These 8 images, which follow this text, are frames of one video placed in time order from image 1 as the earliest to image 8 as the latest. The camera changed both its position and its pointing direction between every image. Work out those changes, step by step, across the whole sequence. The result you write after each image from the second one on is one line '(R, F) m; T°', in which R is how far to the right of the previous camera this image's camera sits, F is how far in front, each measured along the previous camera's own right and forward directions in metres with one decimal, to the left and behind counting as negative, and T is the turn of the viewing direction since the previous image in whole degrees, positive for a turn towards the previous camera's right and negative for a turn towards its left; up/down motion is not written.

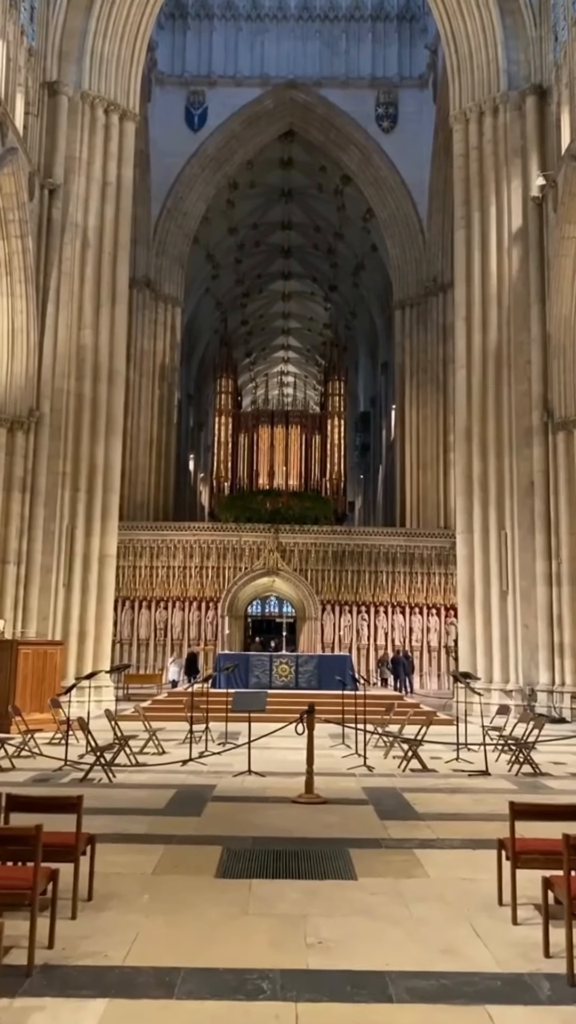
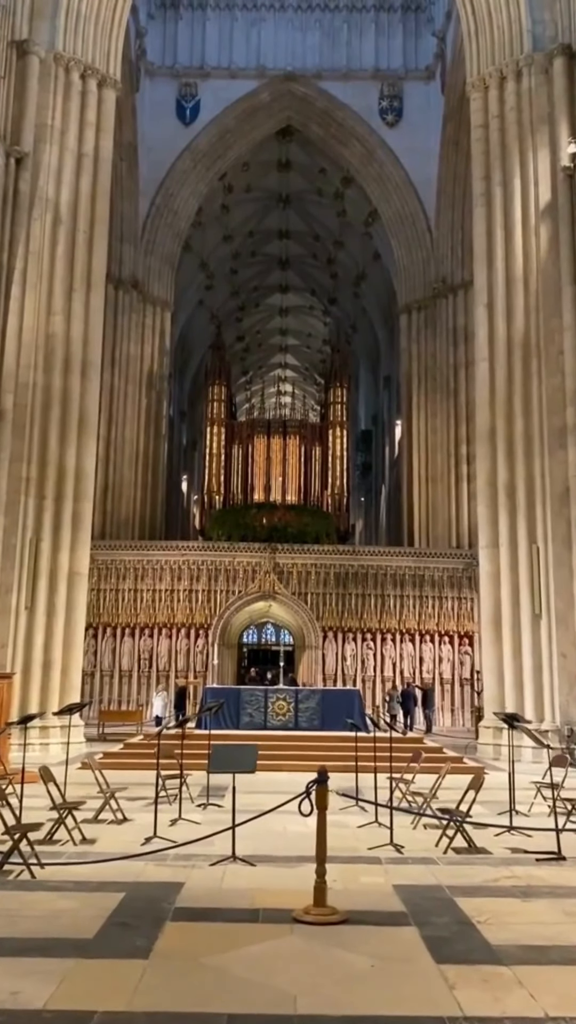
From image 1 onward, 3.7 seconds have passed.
(0.0, +1.9) m; 0°
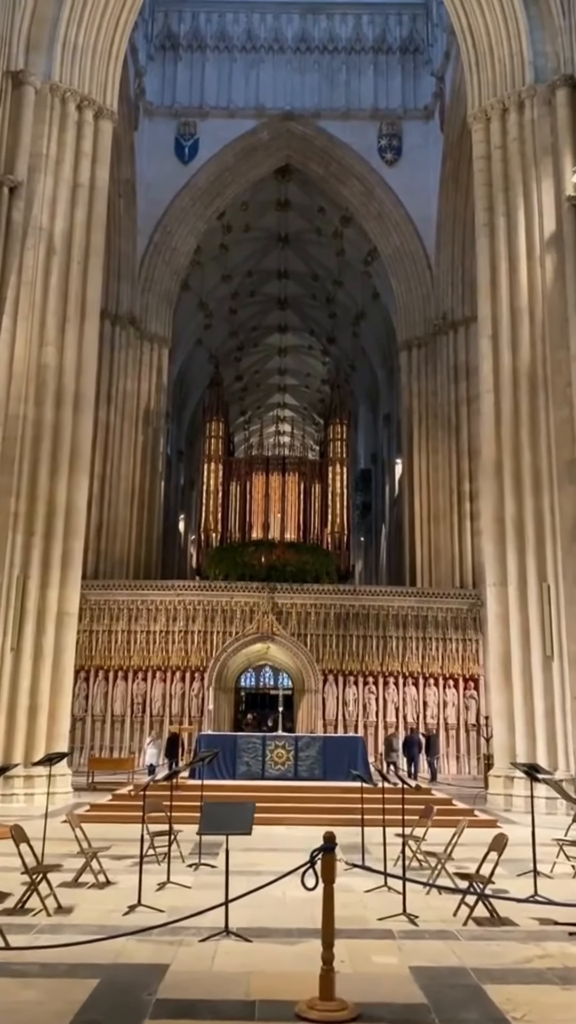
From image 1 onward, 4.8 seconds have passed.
(0.0, +0.5) m; 0°
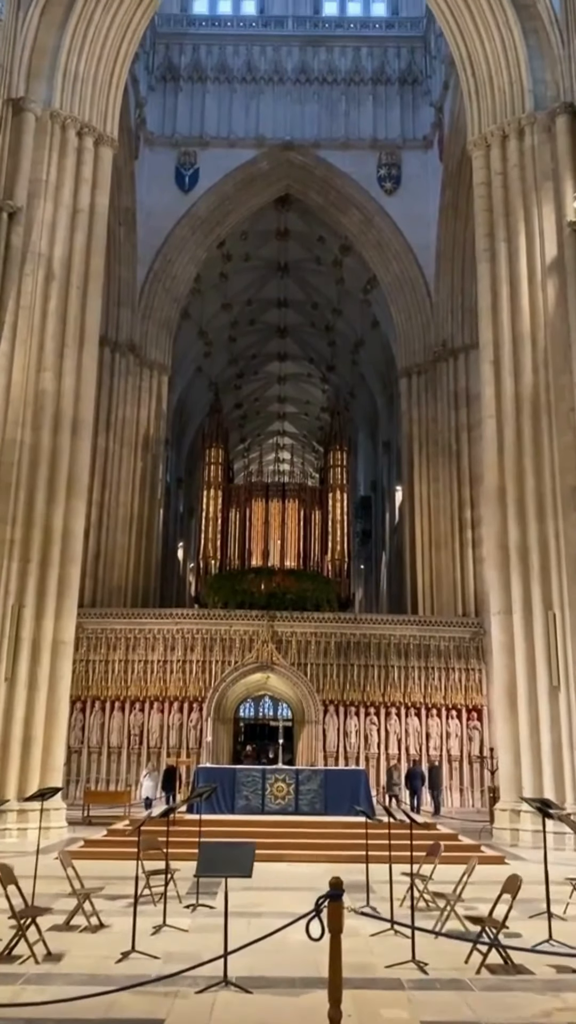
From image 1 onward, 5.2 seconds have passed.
(0.0, +0.2) m; 0°
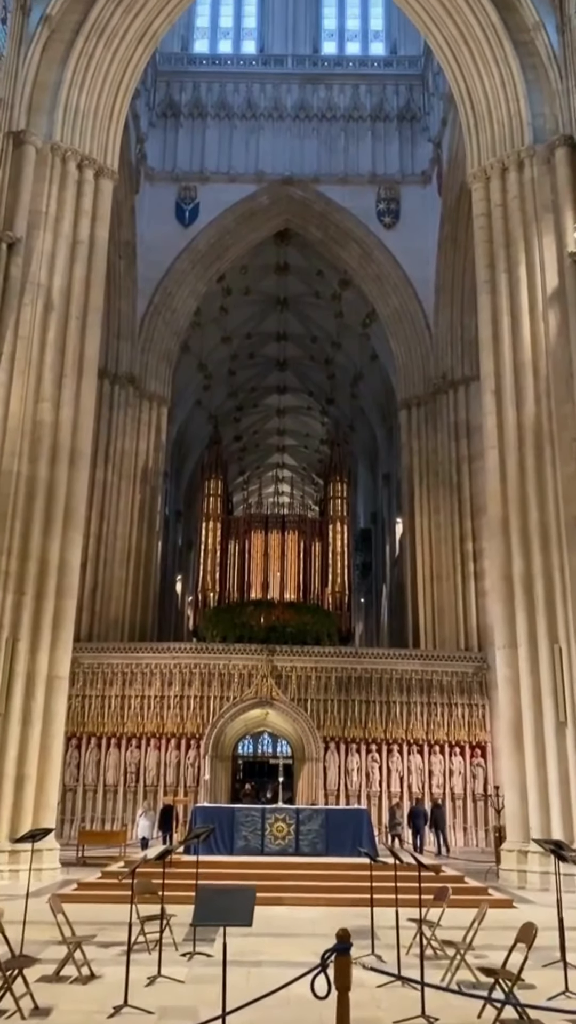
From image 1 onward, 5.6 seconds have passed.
(0.0, +0.2) m; 0°
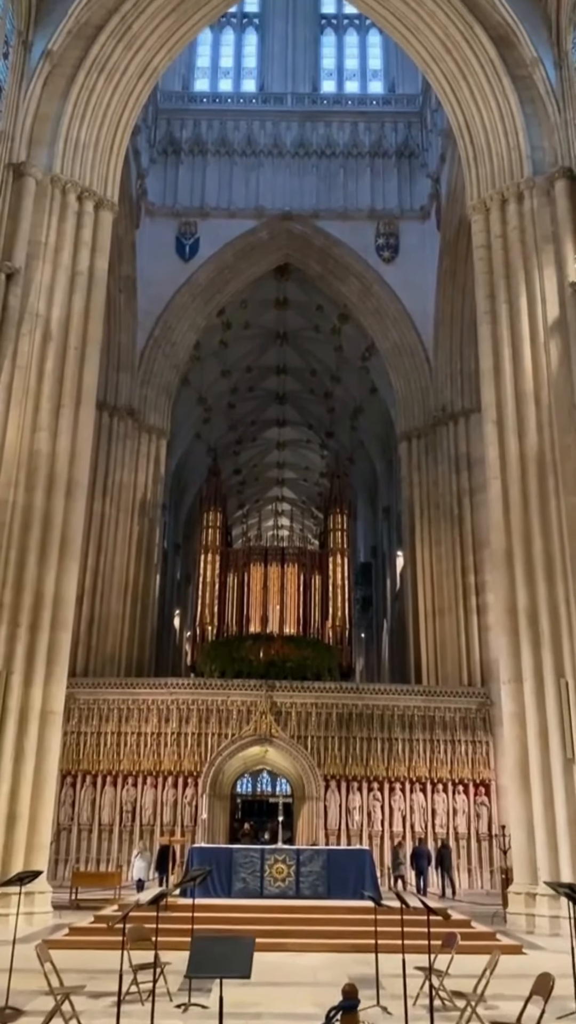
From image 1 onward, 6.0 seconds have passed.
(0.0, +0.2) m; 0°
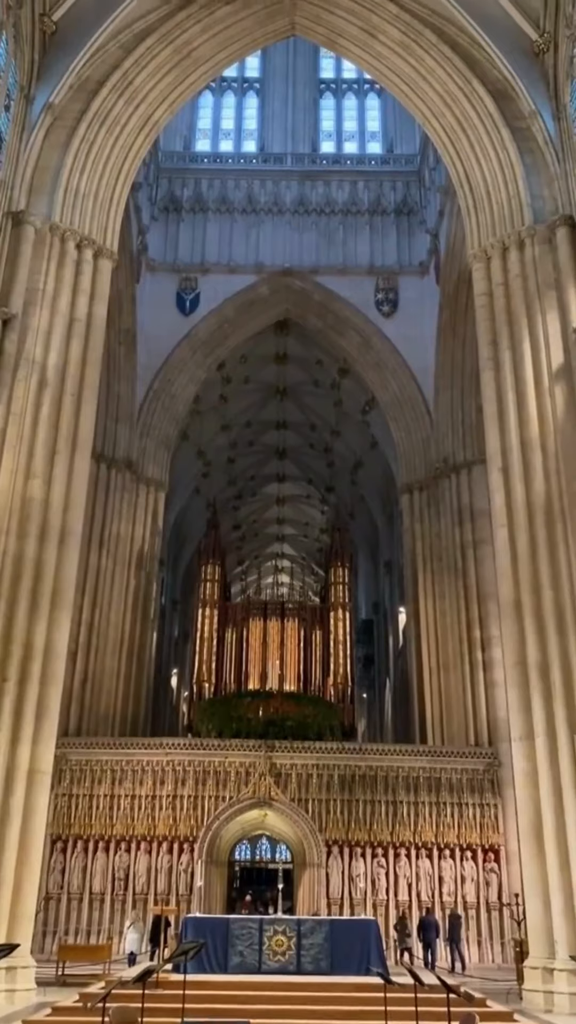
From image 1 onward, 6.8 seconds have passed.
(0.0, +0.4) m; 0°
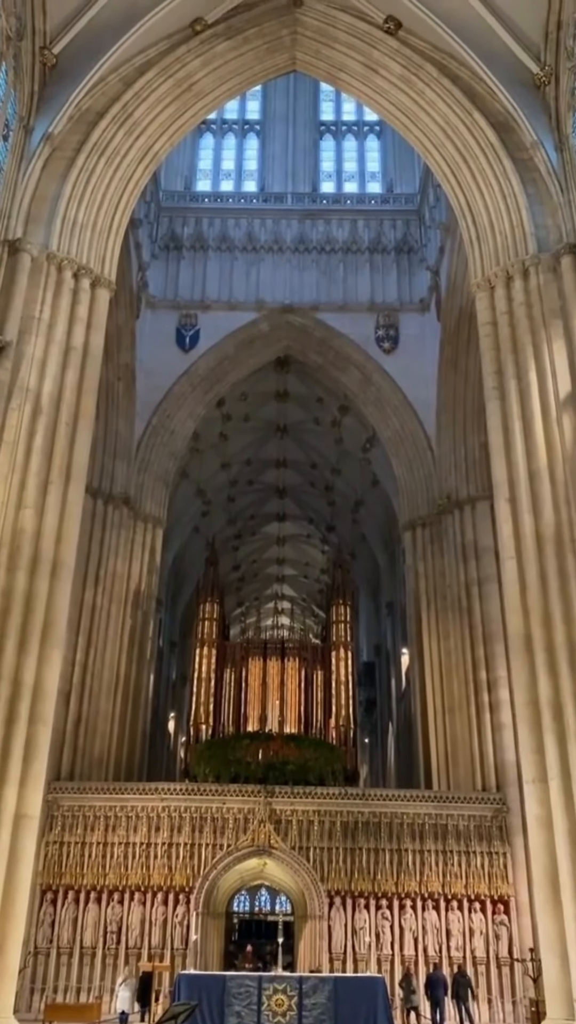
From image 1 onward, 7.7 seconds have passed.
(0.0, +0.4) m; 0°
